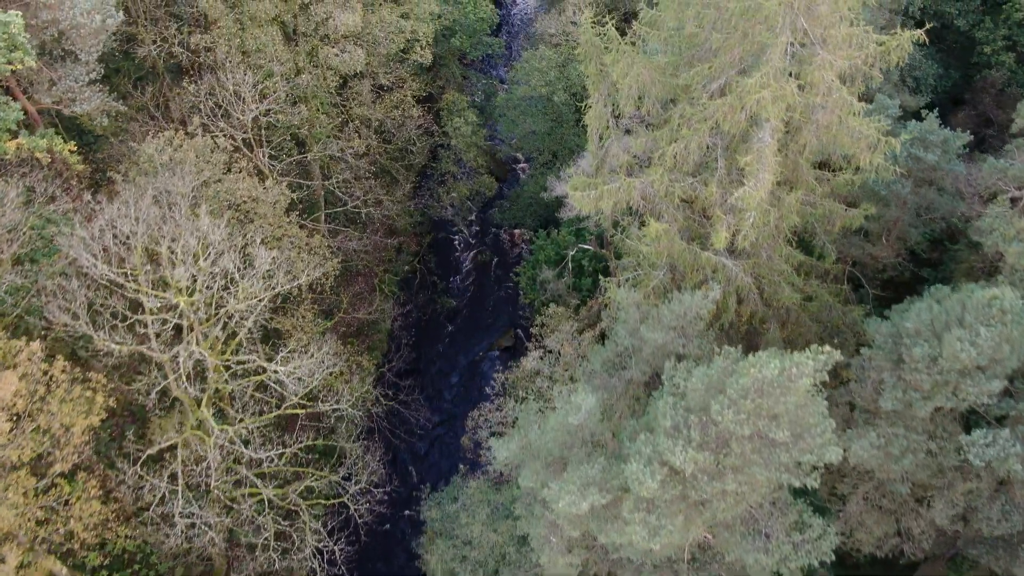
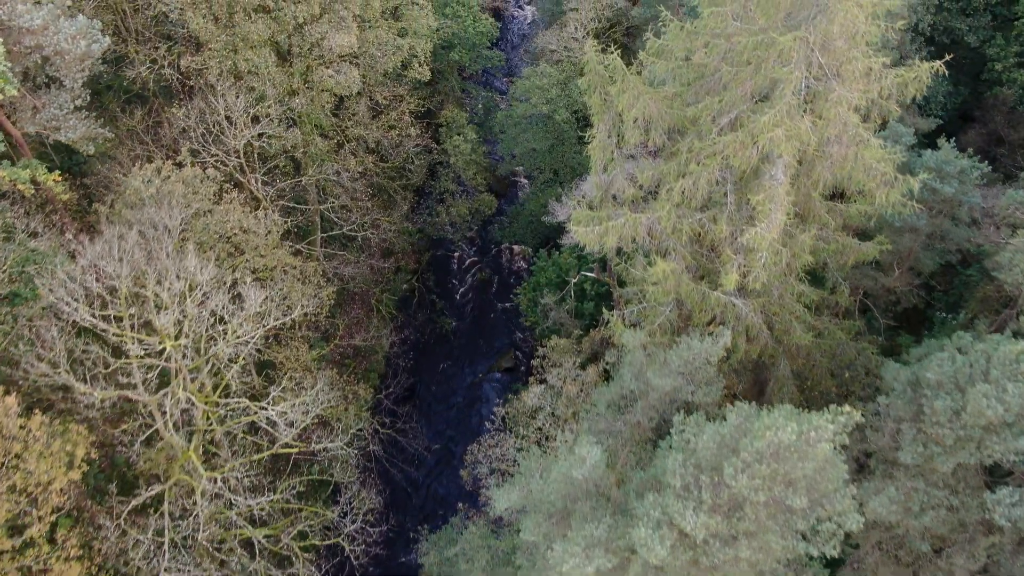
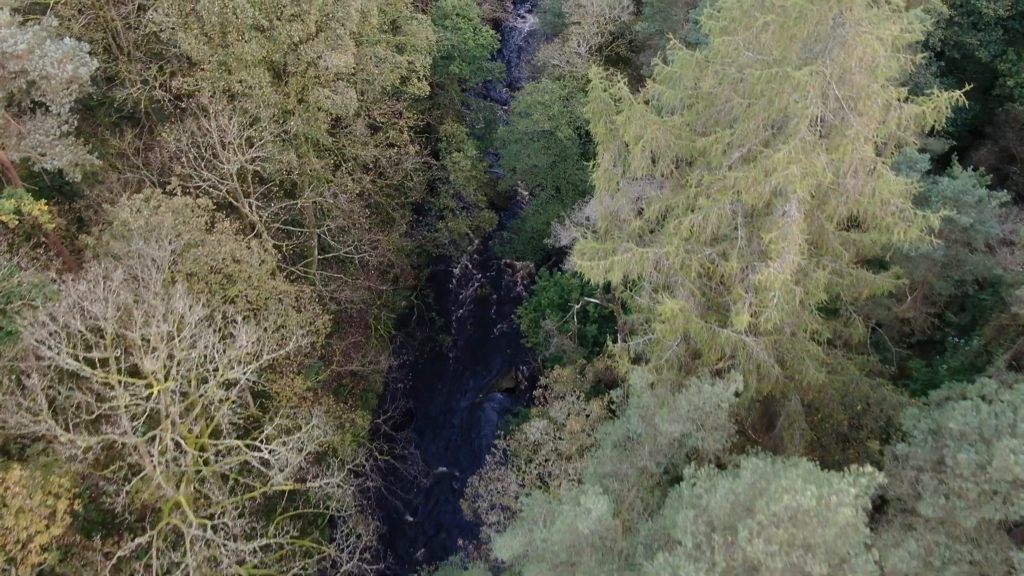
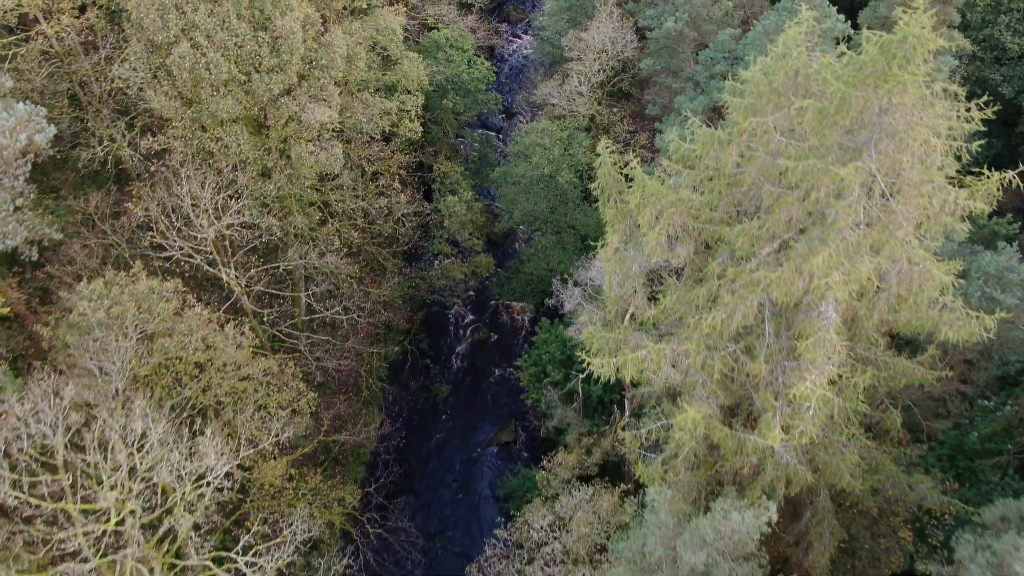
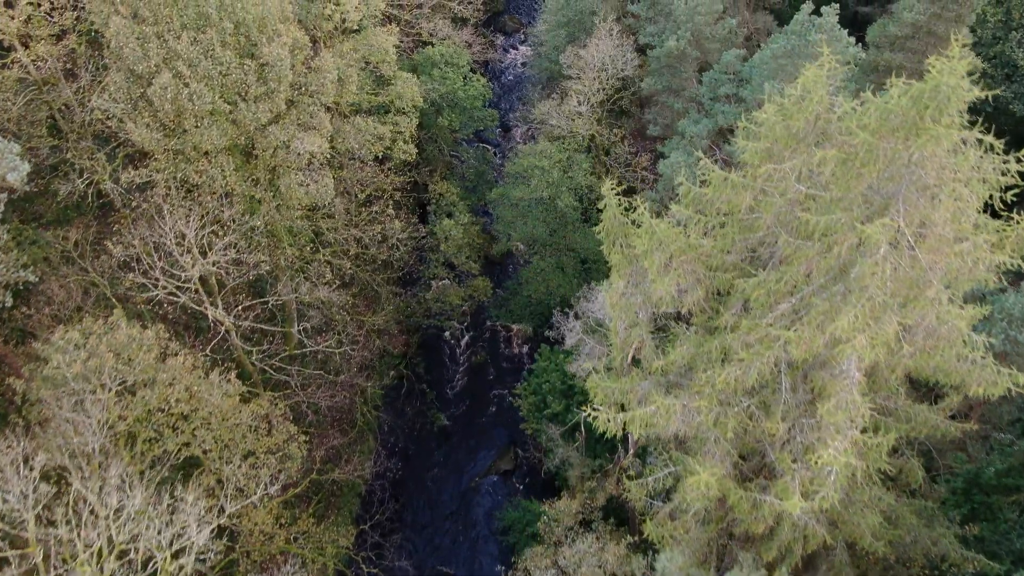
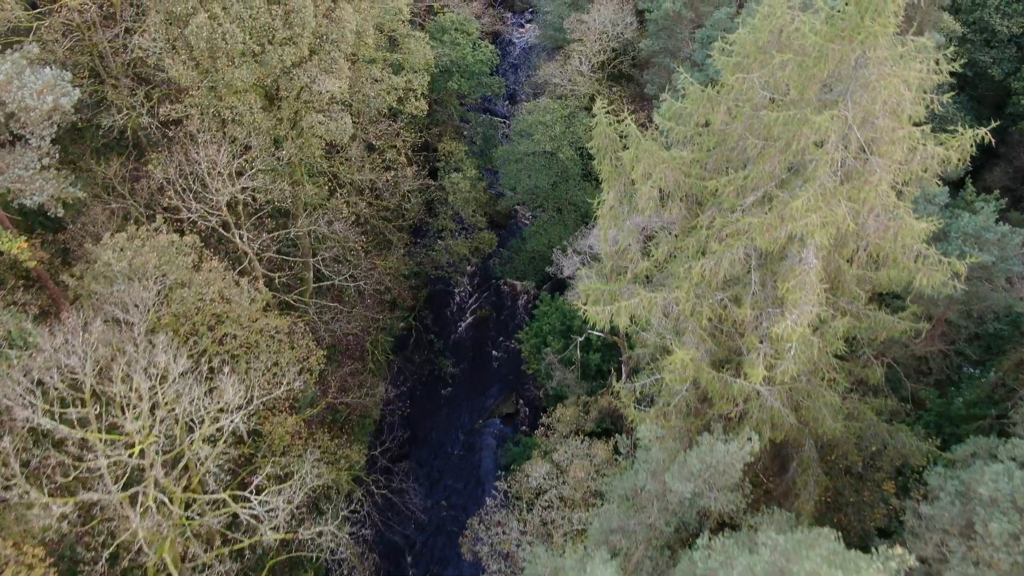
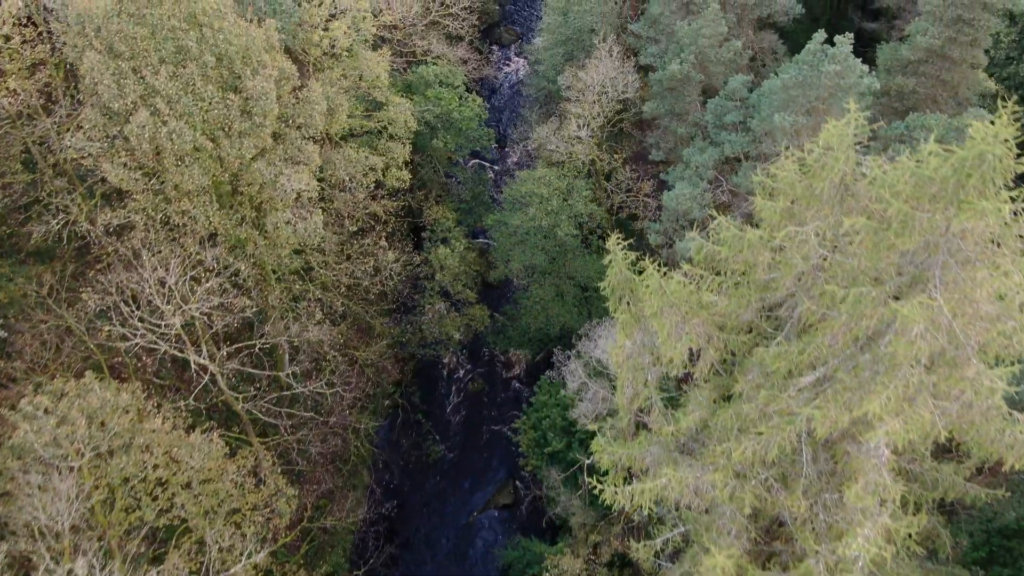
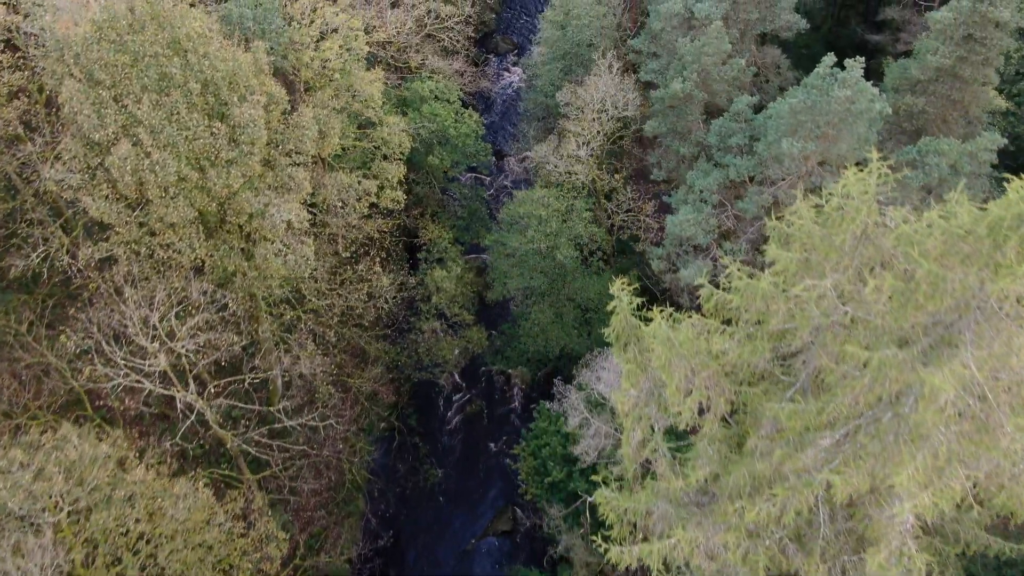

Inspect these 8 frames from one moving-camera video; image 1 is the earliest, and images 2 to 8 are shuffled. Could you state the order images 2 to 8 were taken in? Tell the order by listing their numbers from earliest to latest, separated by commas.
2, 3, 6, 4, 5, 7, 8
